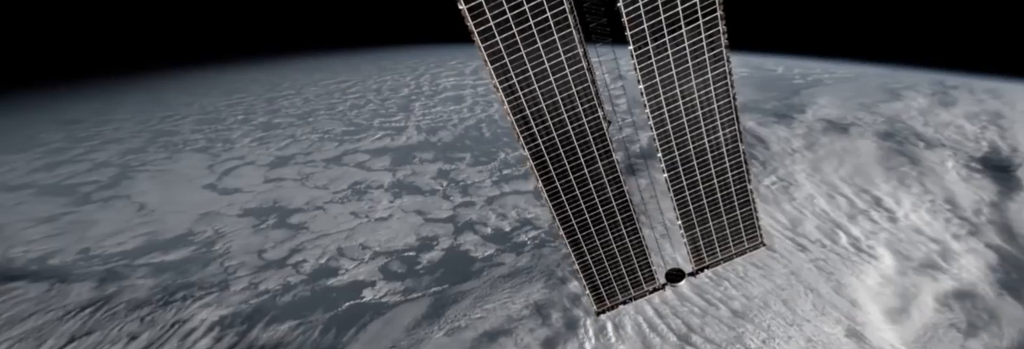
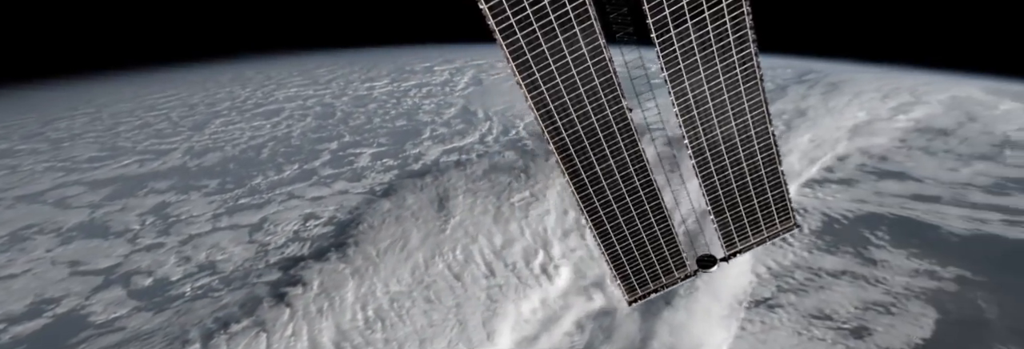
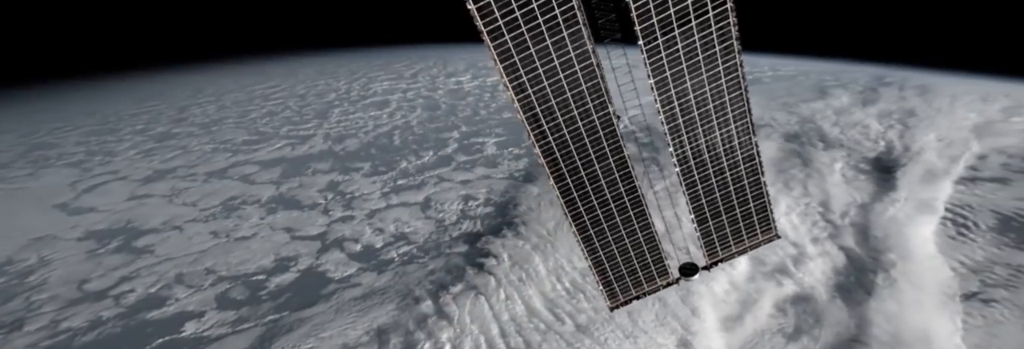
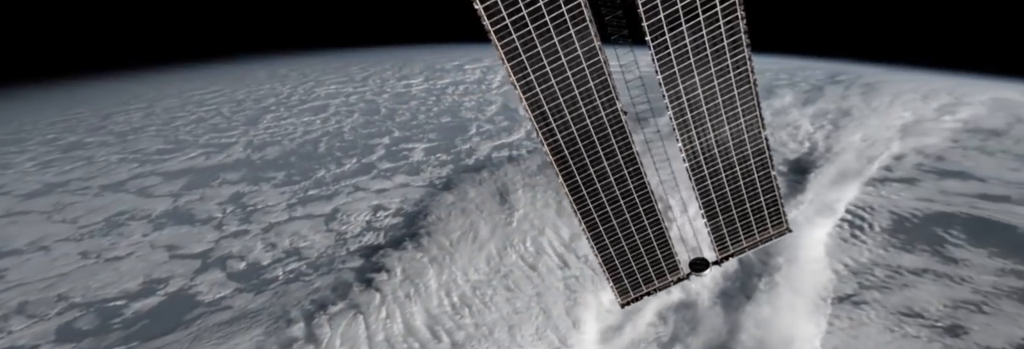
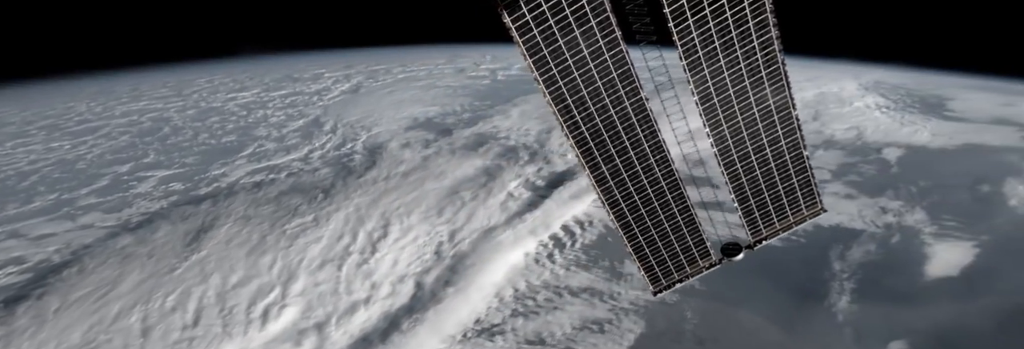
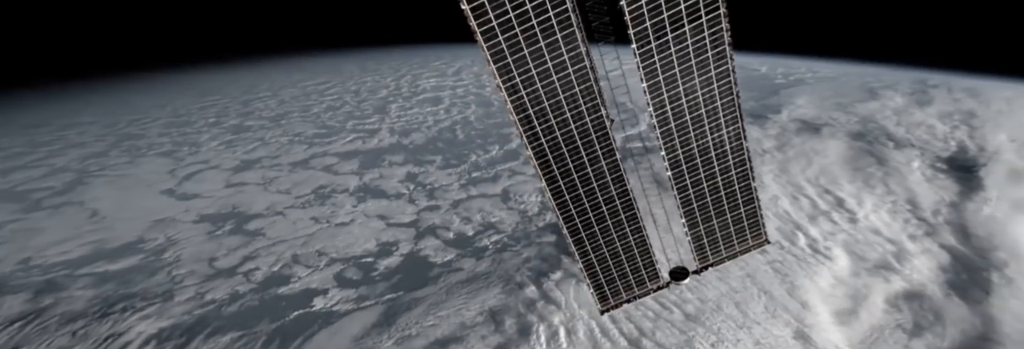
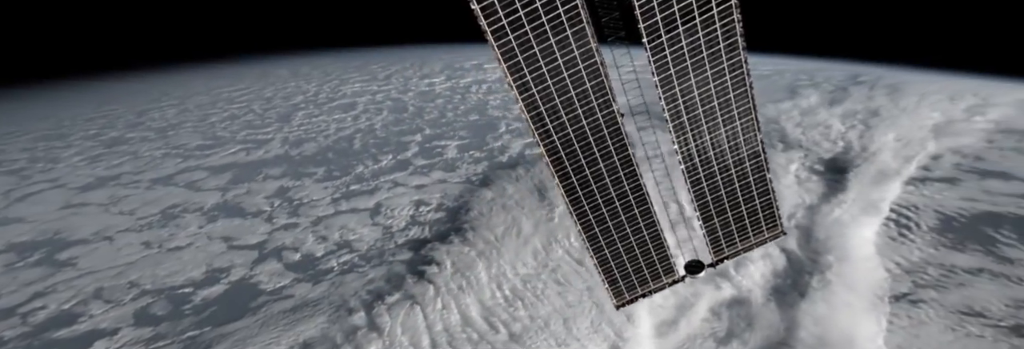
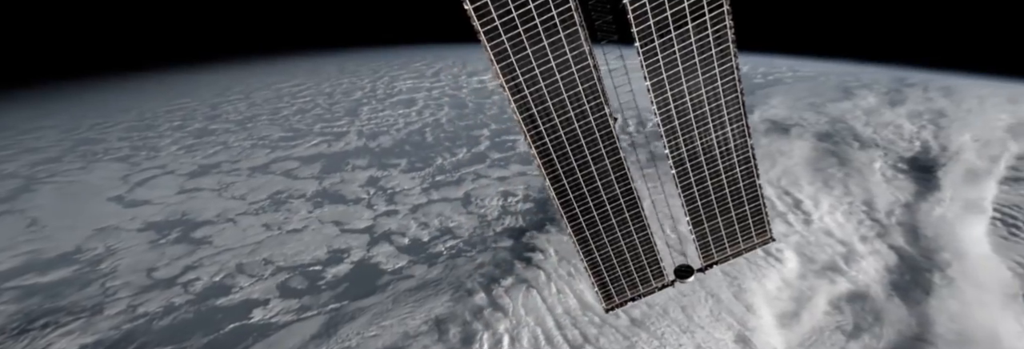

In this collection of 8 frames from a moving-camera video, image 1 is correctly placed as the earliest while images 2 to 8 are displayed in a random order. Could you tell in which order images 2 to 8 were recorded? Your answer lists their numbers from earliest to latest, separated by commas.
6, 8, 3, 7, 4, 2, 5
